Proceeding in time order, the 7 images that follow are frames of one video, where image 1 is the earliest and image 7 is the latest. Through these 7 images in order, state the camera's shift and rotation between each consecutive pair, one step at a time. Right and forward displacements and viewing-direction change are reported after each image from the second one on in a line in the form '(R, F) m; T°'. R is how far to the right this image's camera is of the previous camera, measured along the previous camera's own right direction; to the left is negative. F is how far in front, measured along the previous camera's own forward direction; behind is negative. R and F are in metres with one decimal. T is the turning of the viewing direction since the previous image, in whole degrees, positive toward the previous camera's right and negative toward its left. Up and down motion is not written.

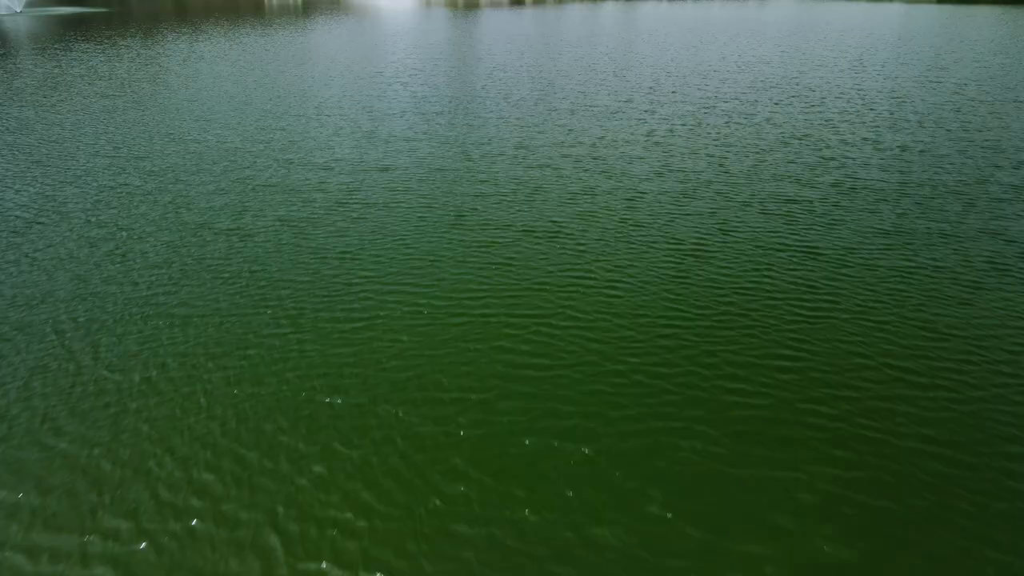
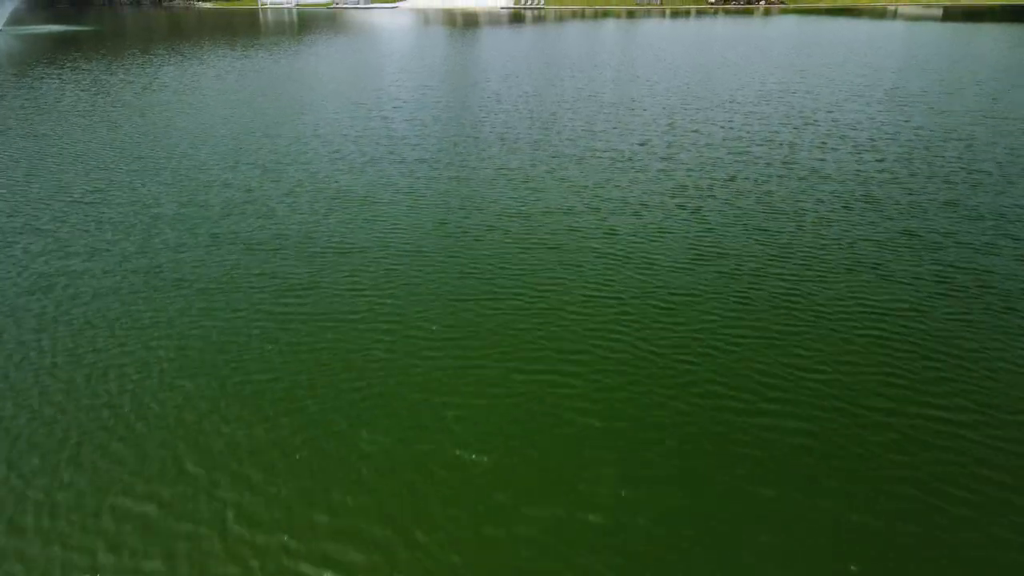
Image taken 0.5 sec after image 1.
(+0.1, +3.9) m; 0°
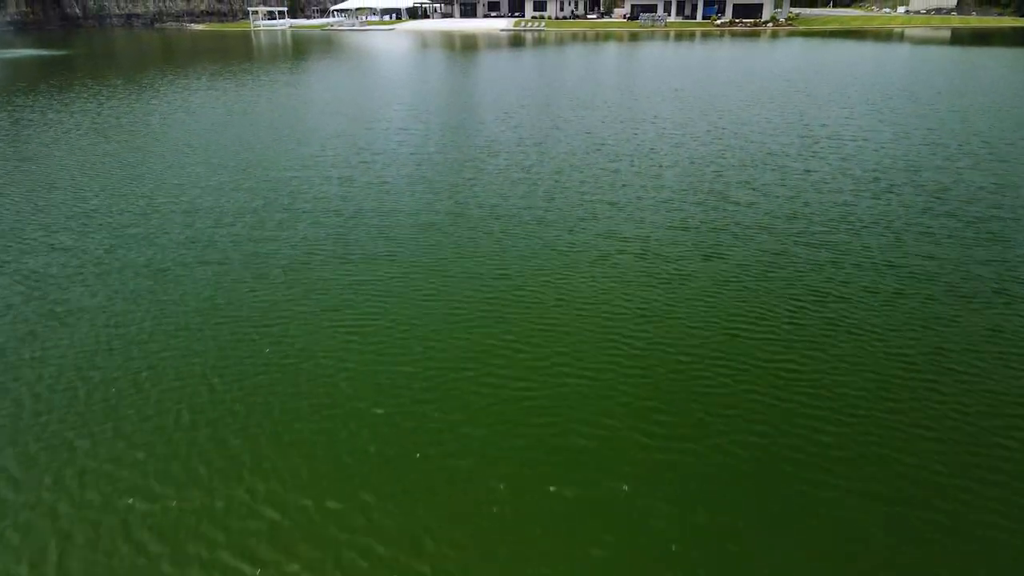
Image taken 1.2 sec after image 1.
(+0.1, +5.6) m; 0°
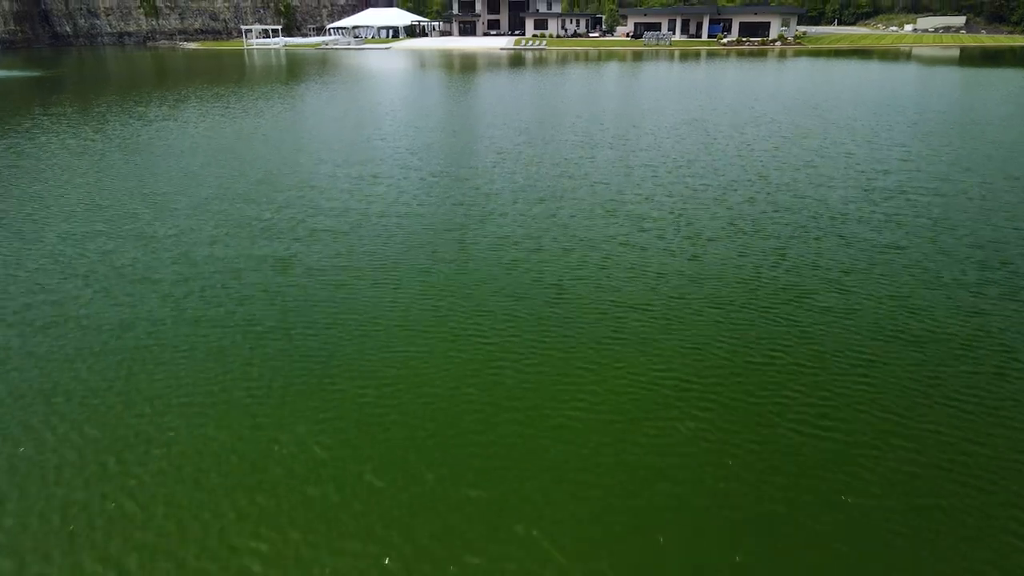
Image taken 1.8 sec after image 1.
(+0.1, +5.3) m; 0°
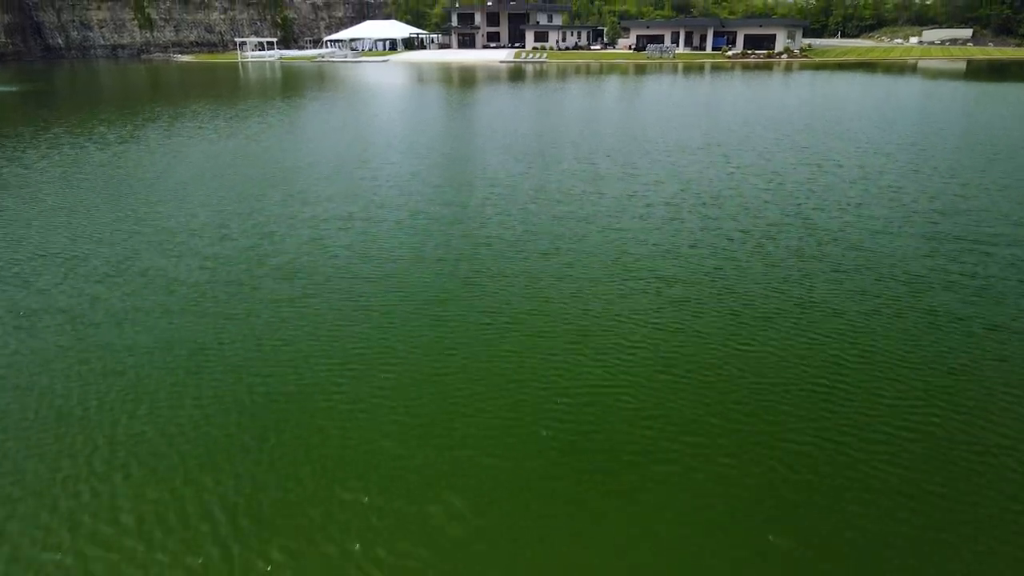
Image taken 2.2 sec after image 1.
(+0.1, +4.0) m; 0°
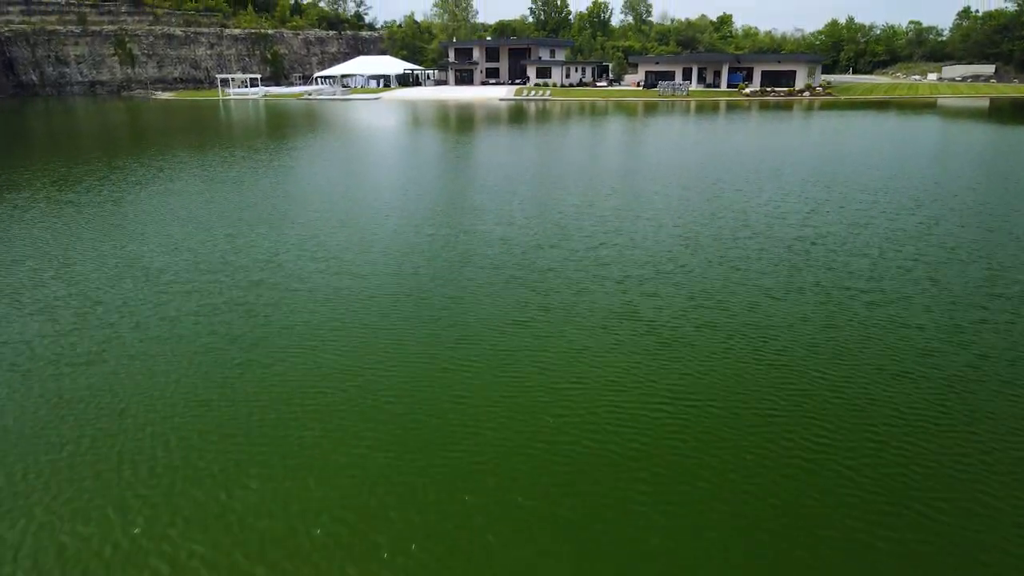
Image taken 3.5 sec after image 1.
(+0.1, +12.7) m; 0°
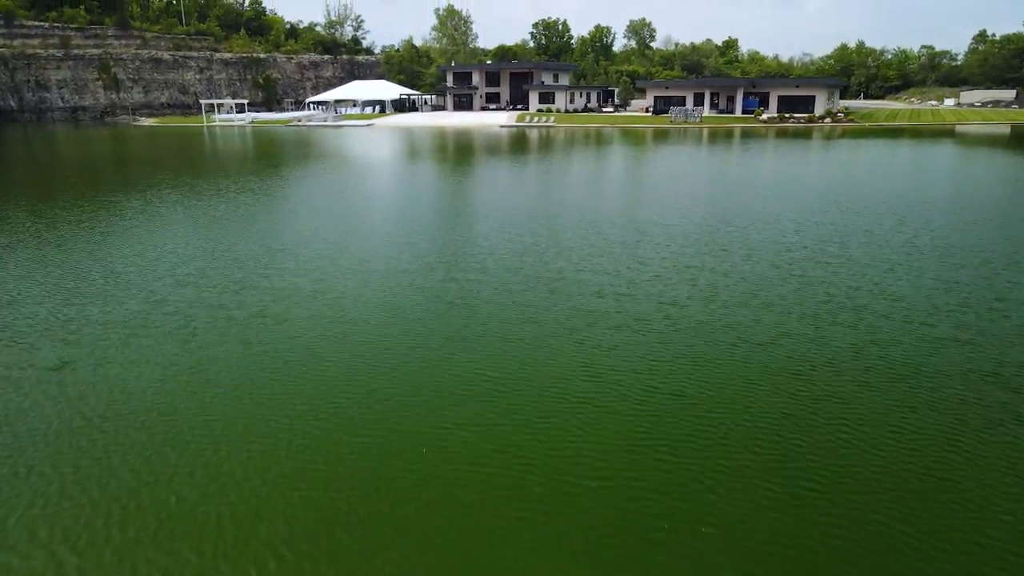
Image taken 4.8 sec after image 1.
(0.0, +10.4) m; 0°
